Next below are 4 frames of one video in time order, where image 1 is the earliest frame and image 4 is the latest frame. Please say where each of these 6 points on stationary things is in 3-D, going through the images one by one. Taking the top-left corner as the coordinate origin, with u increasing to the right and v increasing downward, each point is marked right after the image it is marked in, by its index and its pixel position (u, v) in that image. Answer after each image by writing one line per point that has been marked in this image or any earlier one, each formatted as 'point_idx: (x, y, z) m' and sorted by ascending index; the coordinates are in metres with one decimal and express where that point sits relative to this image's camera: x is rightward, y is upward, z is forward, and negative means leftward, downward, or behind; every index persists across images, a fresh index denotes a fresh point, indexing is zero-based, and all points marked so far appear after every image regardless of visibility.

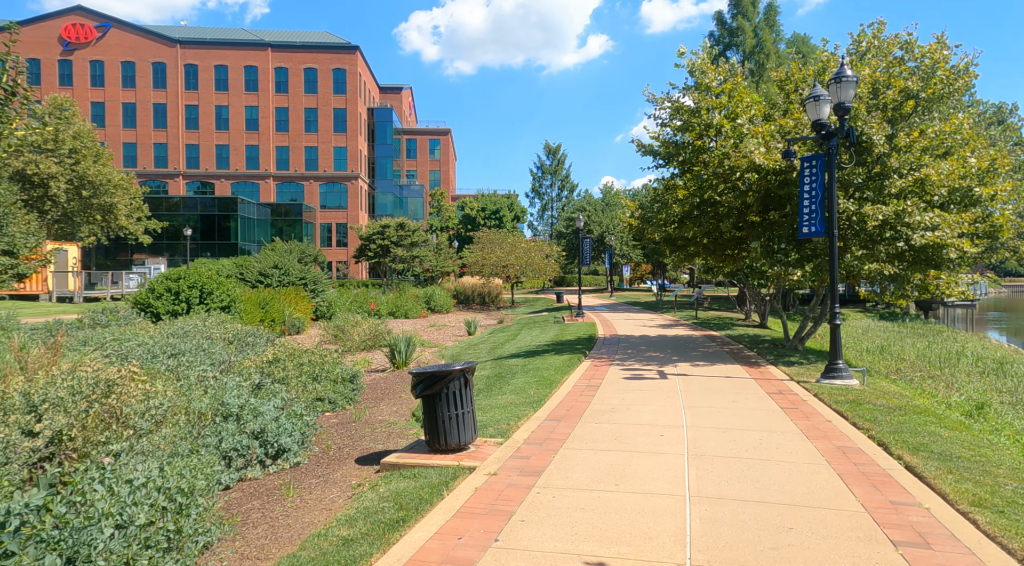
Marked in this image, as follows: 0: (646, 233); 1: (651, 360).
0: (+3.1, +1.2, +16.1) m
1: (+2.7, -1.6, +13.5) m
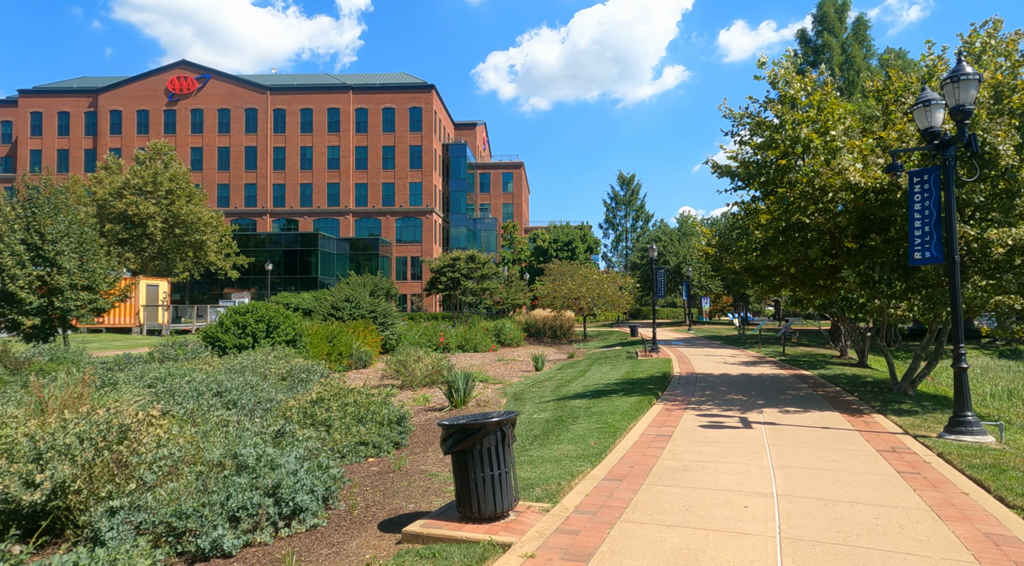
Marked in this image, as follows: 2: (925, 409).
0: (+4.5, +0.5, +14.8) m
1: (+3.8, -2.2, +12.0) m
2: (+6.0, -2.1, +10.1) m
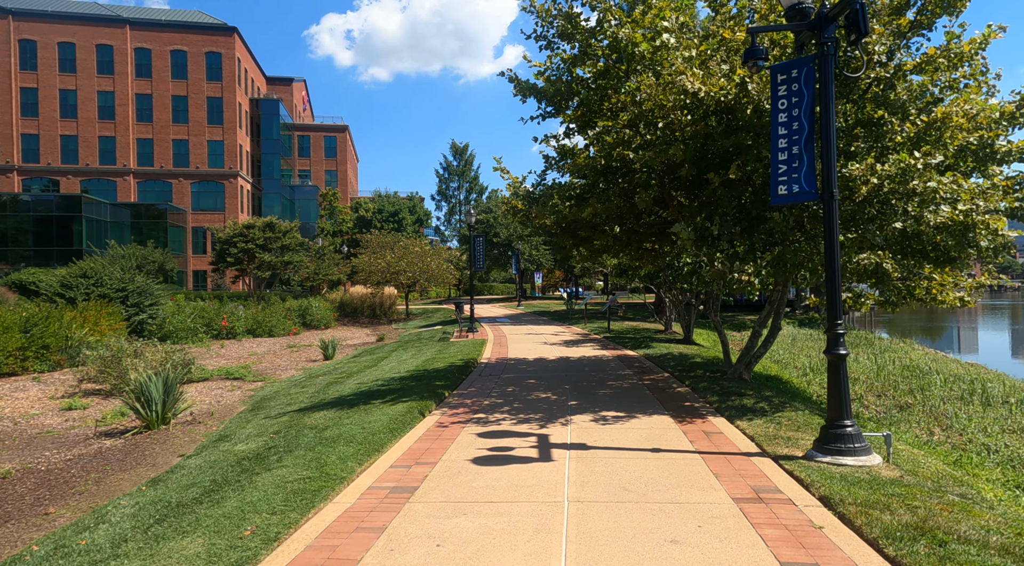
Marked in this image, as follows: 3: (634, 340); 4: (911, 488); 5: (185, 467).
0: (+0.4, +1.0, +11.7) m
1: (+0.3, -1.7, +9.0) m
2: (+2.8, -1.7, +7.6) m
3: (+3.3, -1.5, +18.6) m
4: (+3.5, -1.8, +6.0) m
5: (-3.0, -1.7, +6.4) m
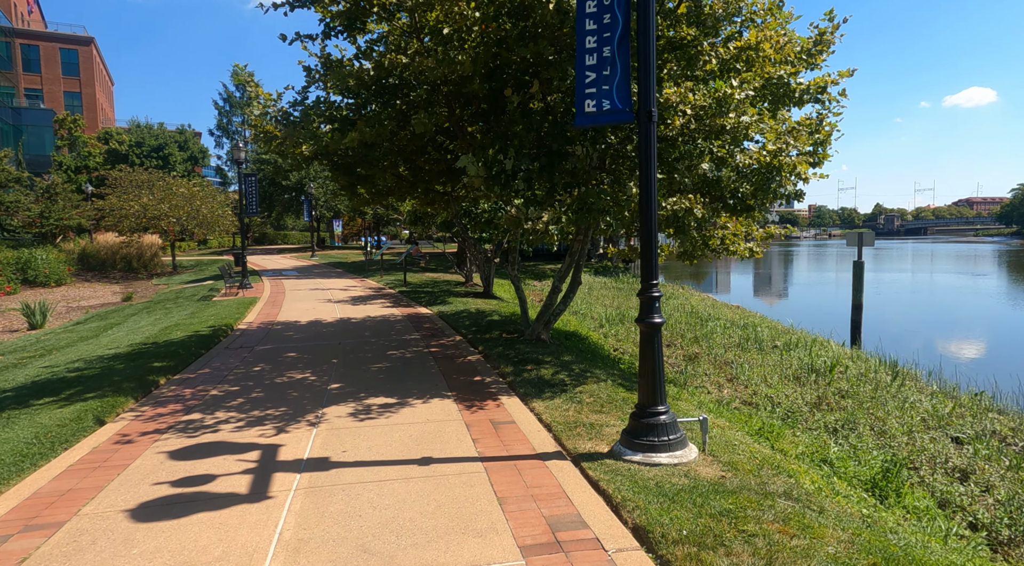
0: (-3.0, +1.7, +9.2) m
1: (-2.3, -1.2, +6.7) m
2: (+0.5, -1.2, +6.1) m
3: (-2.0, -0.3, +16.8) m
4: (+1.6, -1.4, +4.7) m
5: (-4.8, -1.5, +3.3) m
